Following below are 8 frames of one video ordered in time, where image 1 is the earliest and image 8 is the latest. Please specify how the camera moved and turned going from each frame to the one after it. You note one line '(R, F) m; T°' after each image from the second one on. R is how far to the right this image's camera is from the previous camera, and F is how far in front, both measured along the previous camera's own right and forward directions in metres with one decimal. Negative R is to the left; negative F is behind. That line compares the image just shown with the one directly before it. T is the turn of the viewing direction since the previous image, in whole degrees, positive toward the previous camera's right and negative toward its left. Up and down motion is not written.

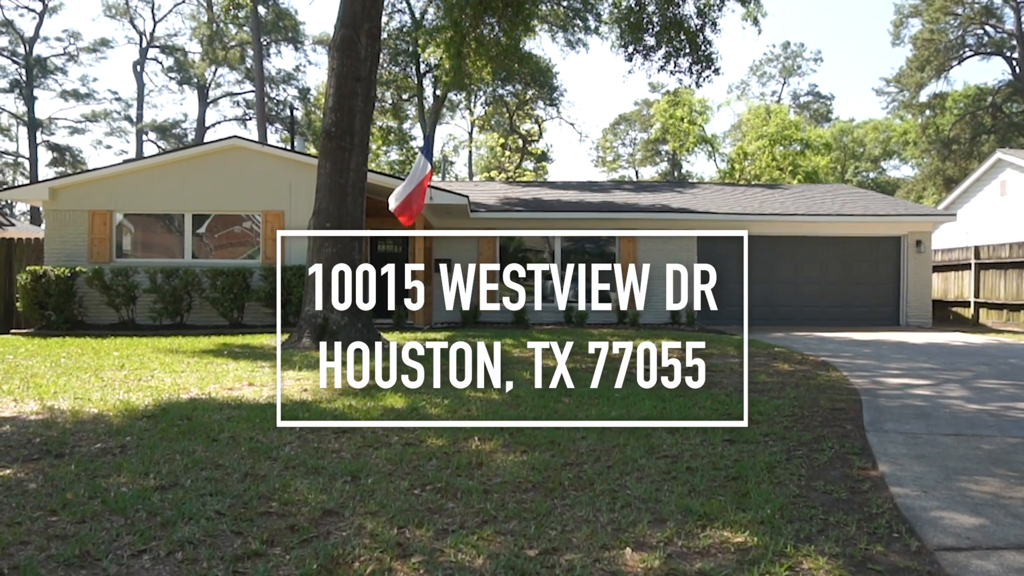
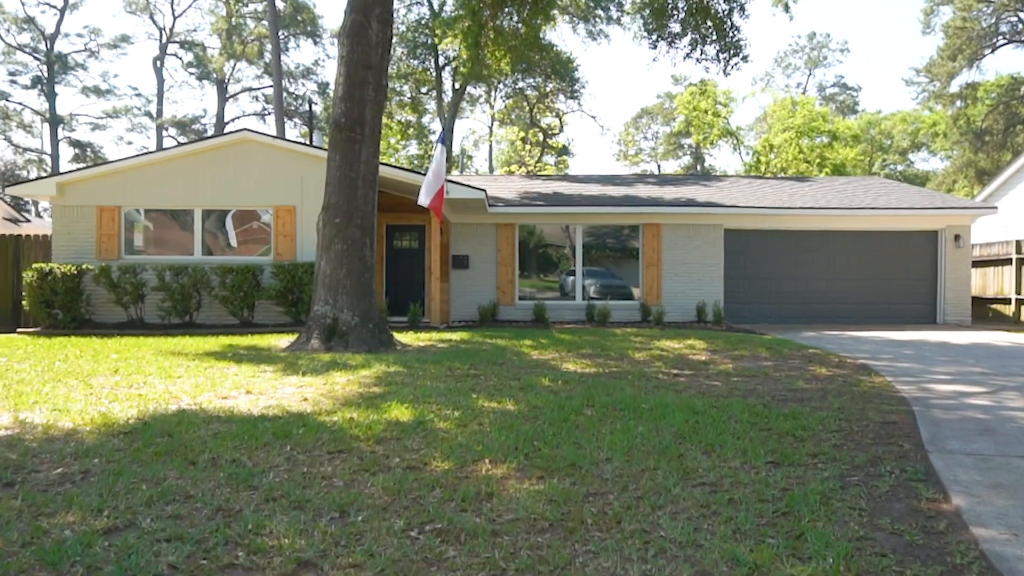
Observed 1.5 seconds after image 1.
(0.0, +0.6) m; -2°
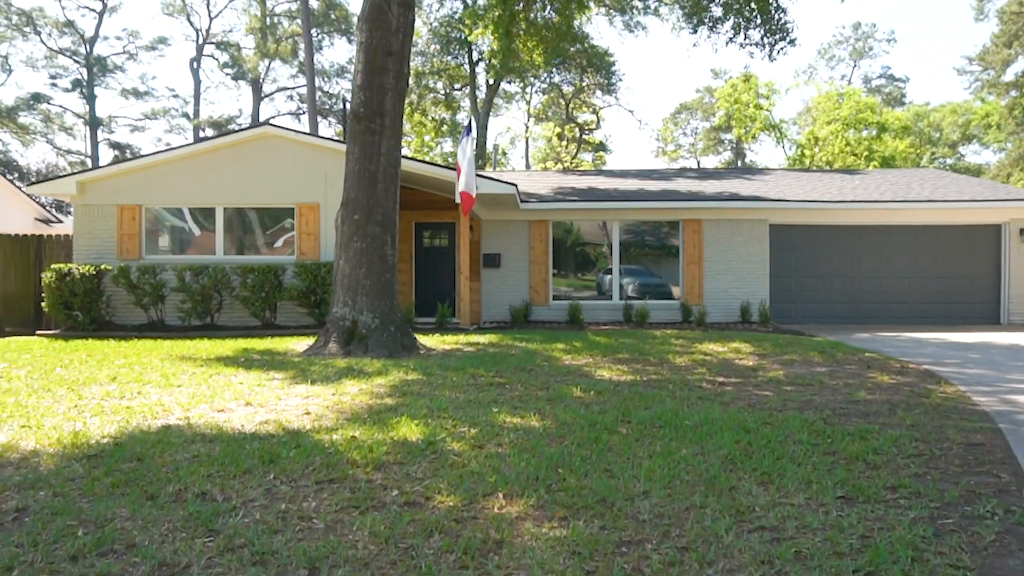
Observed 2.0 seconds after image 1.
(+0.1, +0.8) m; -3°
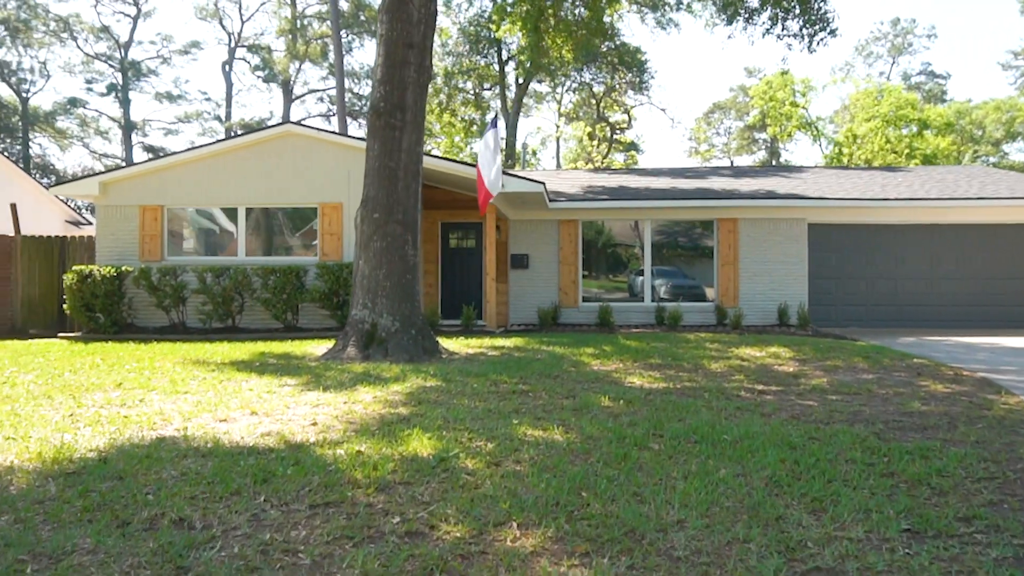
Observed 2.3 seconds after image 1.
(+0.1, +0.5) m; -2°
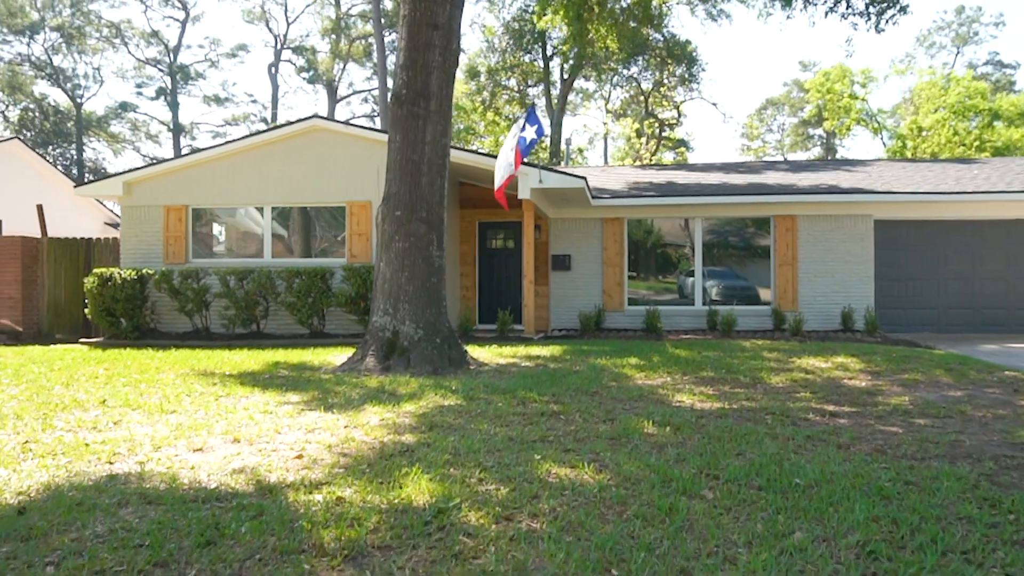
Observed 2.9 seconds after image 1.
(+0.2, +1.0) m; -3°
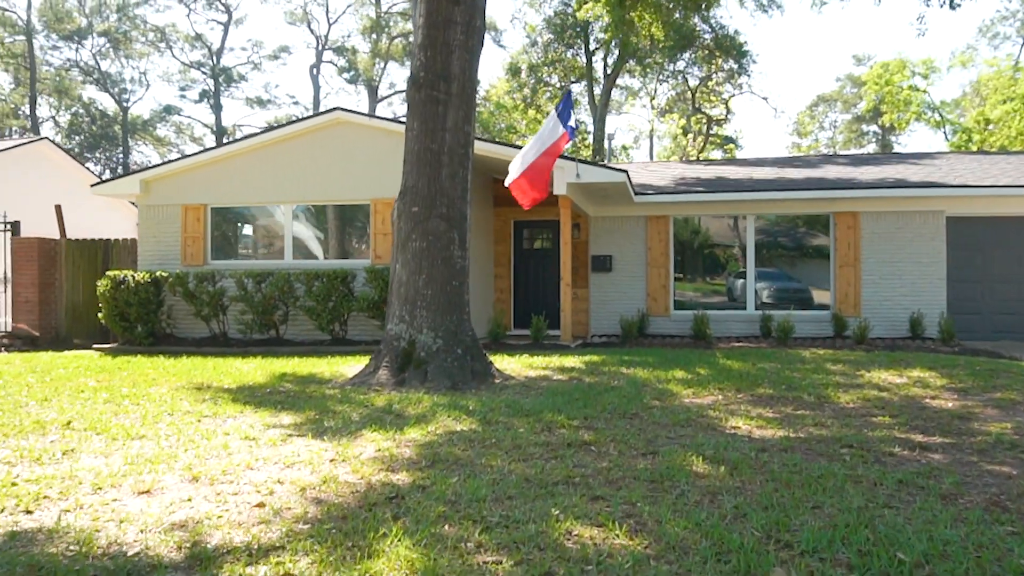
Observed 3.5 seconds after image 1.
(+0.2, +1.0) m; -3°
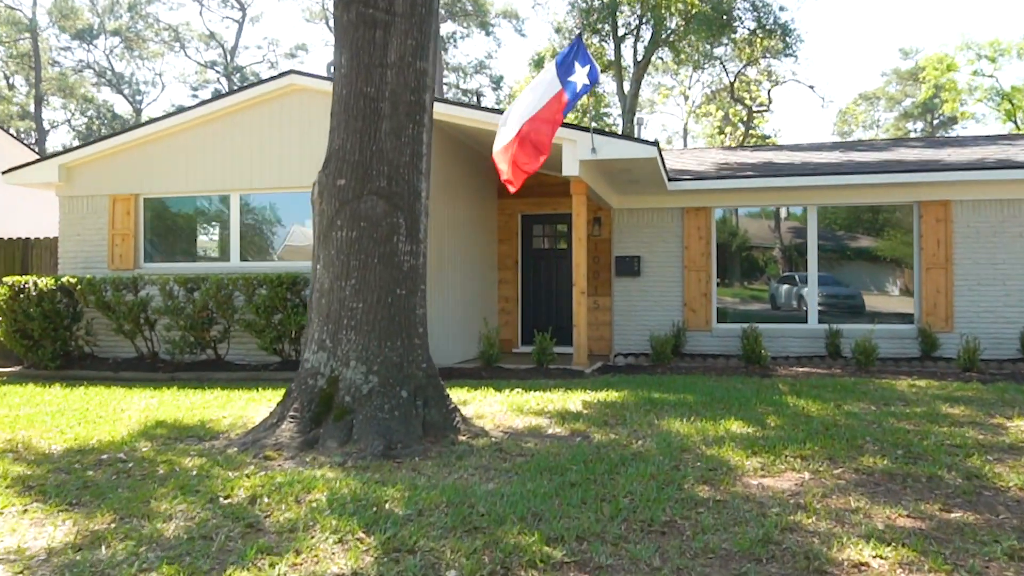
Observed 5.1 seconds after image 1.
(+0.4, +2.8) m; -2°
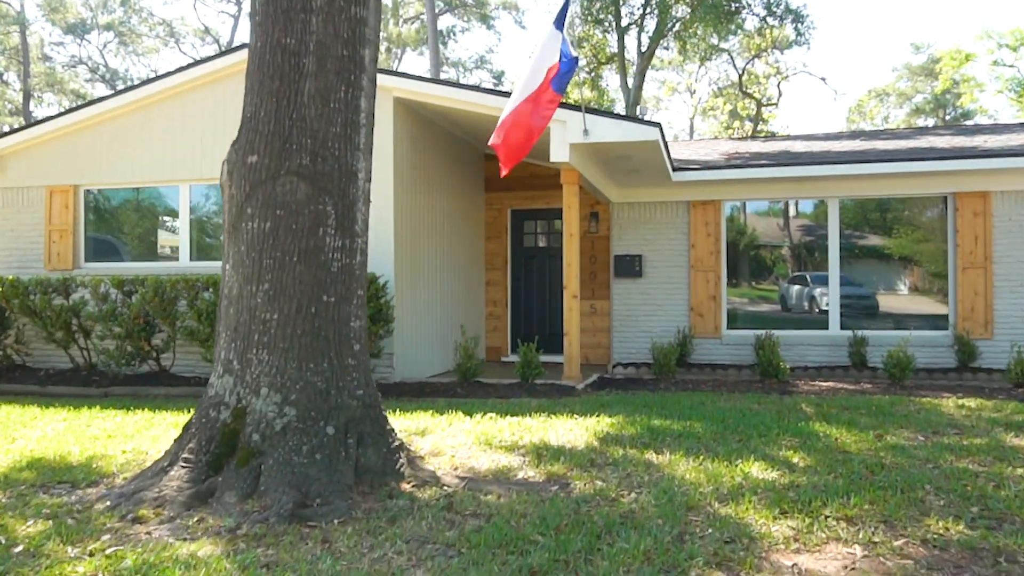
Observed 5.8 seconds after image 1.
(+0.3, +1.2) m; 0°
